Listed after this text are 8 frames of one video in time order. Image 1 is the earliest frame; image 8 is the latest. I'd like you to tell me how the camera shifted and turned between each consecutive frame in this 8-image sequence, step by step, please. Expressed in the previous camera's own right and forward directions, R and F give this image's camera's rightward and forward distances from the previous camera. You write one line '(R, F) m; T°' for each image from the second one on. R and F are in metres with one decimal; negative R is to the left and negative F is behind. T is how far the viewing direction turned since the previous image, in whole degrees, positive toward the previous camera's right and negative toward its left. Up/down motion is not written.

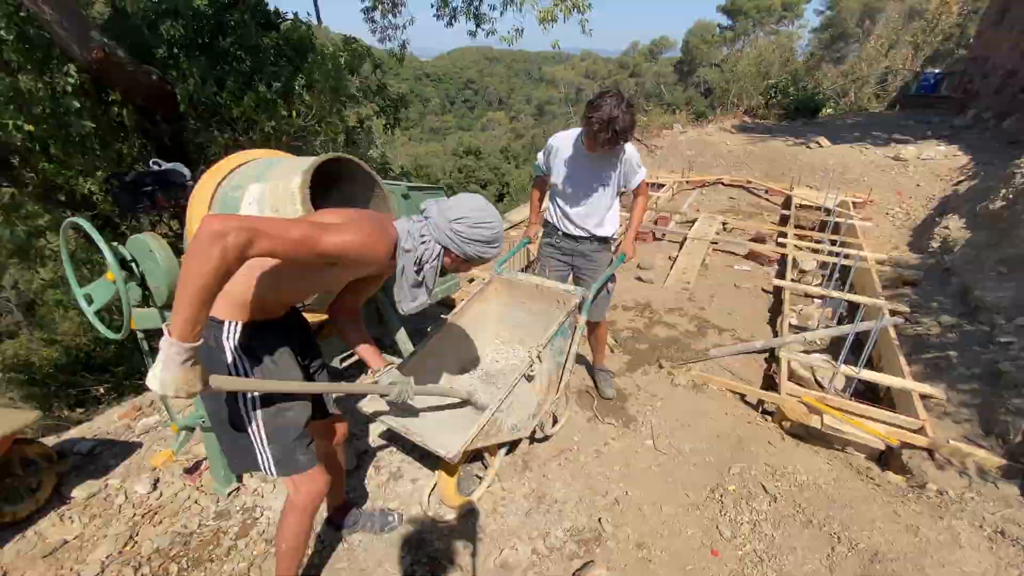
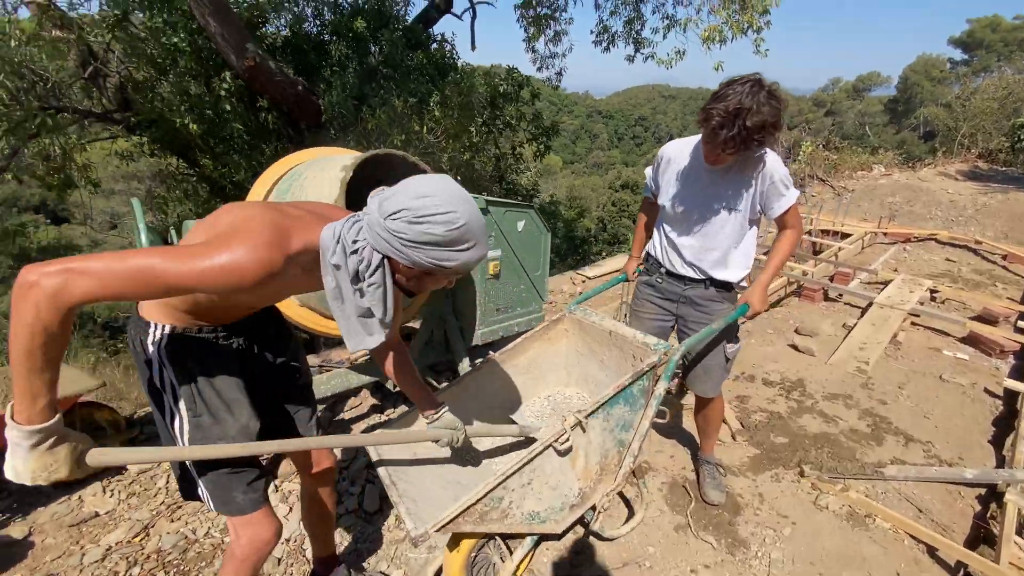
(+0.4, +0.7) m; -18°
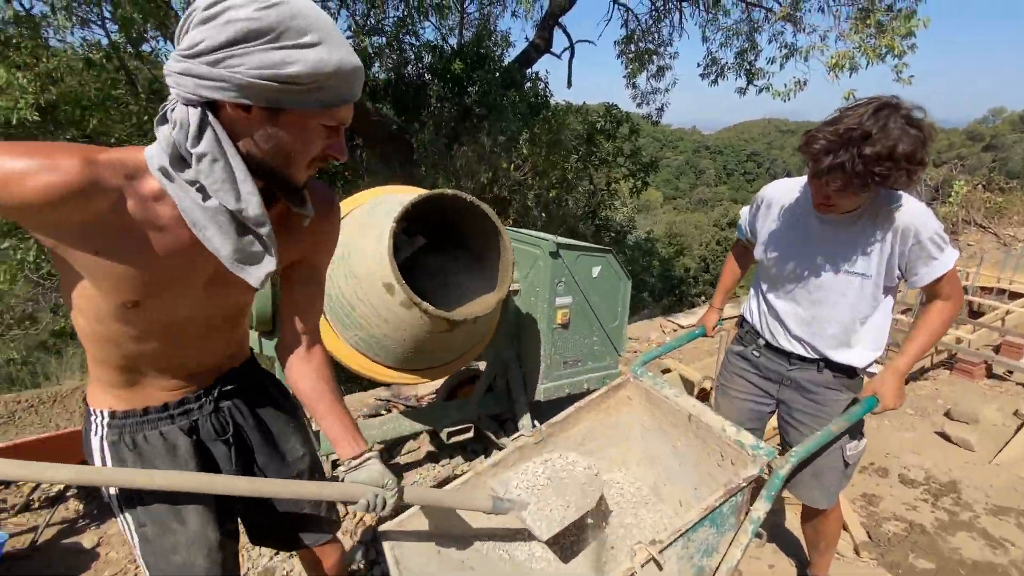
(+0.1, +0.3) m; -11°
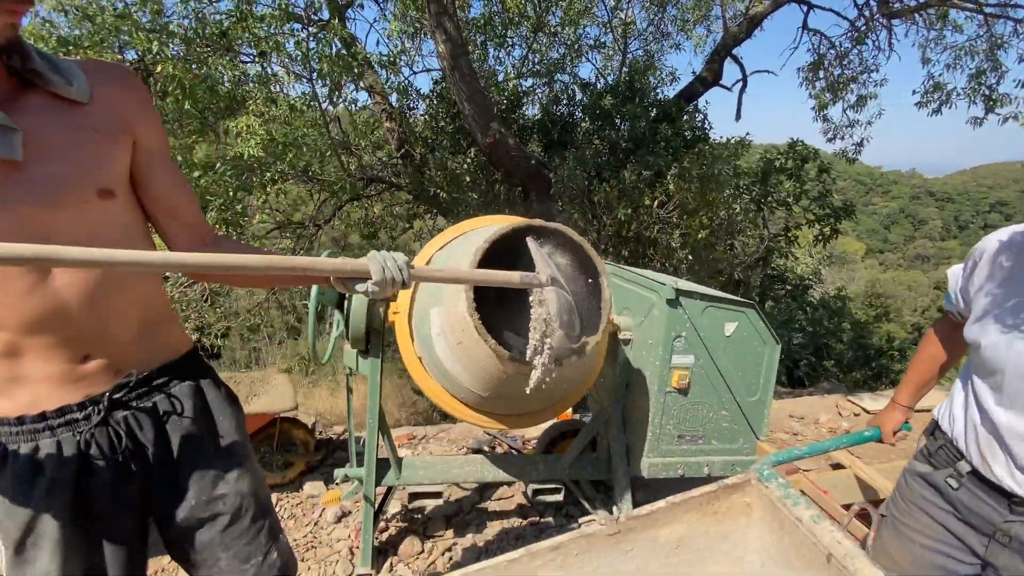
(+0.2, +0.3) m; -19°
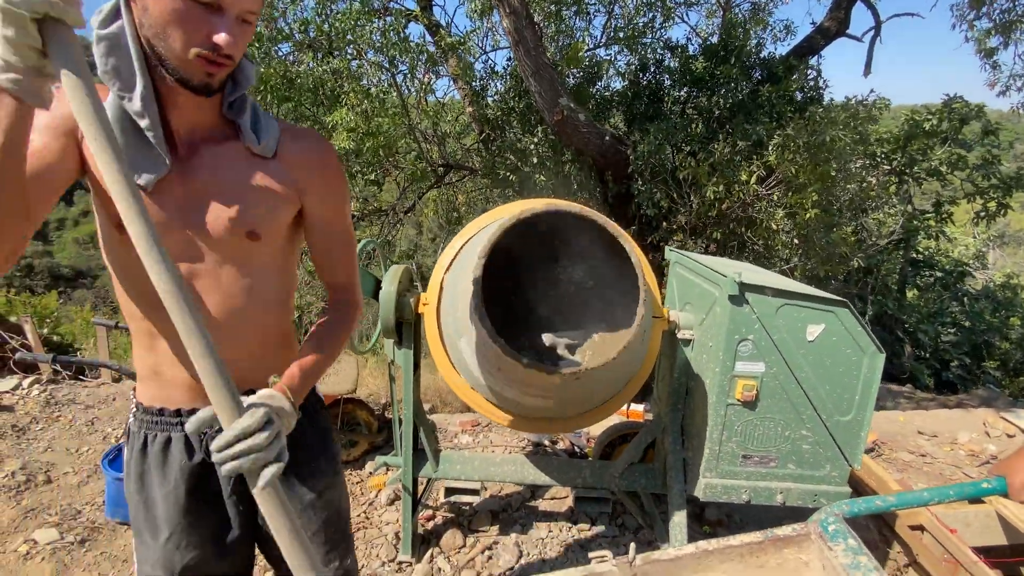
(+0.3, +0.2) m; -12°
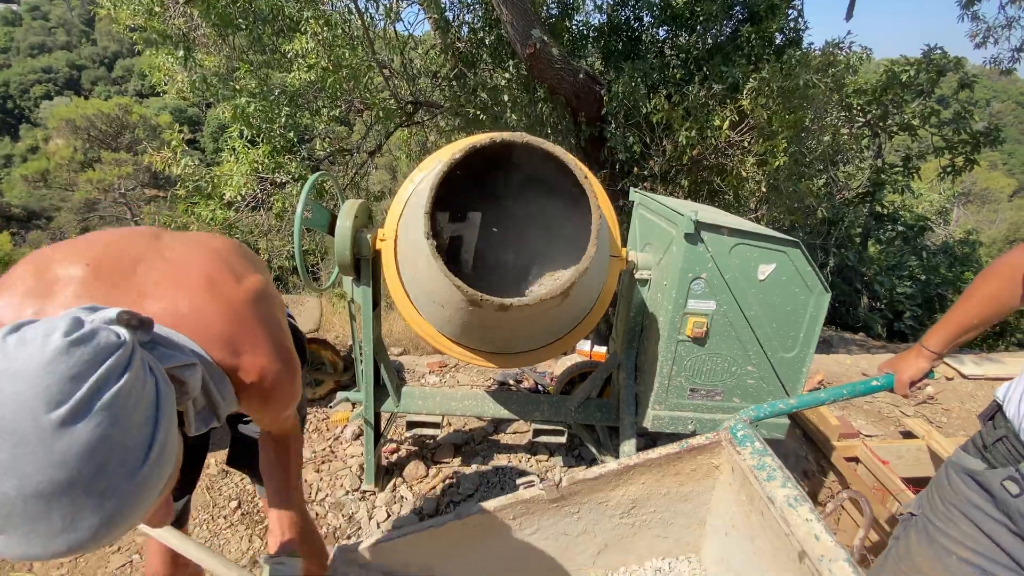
(+0.1, 0.0) m; +3°
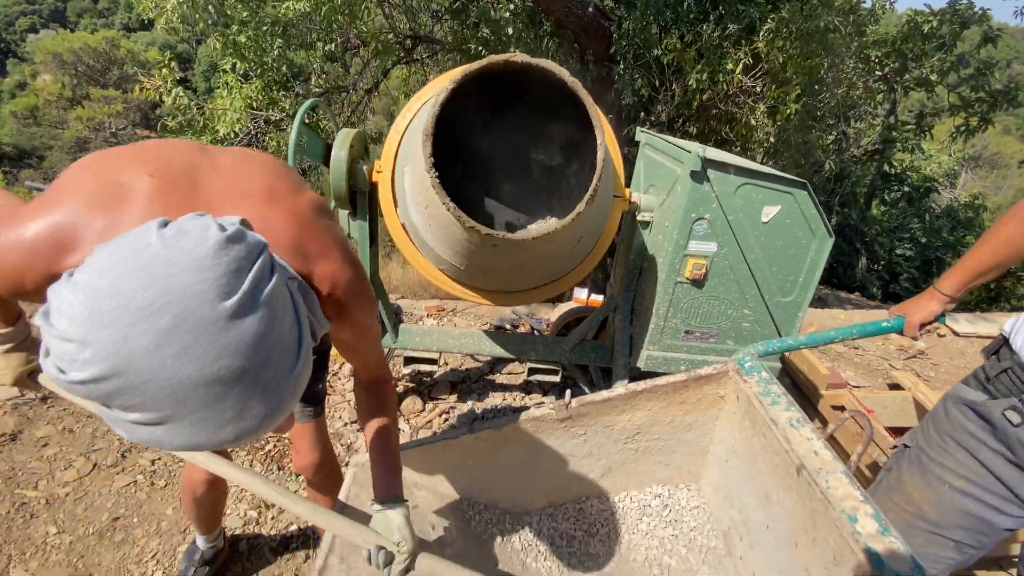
(0.0, 0.0) m; 0°
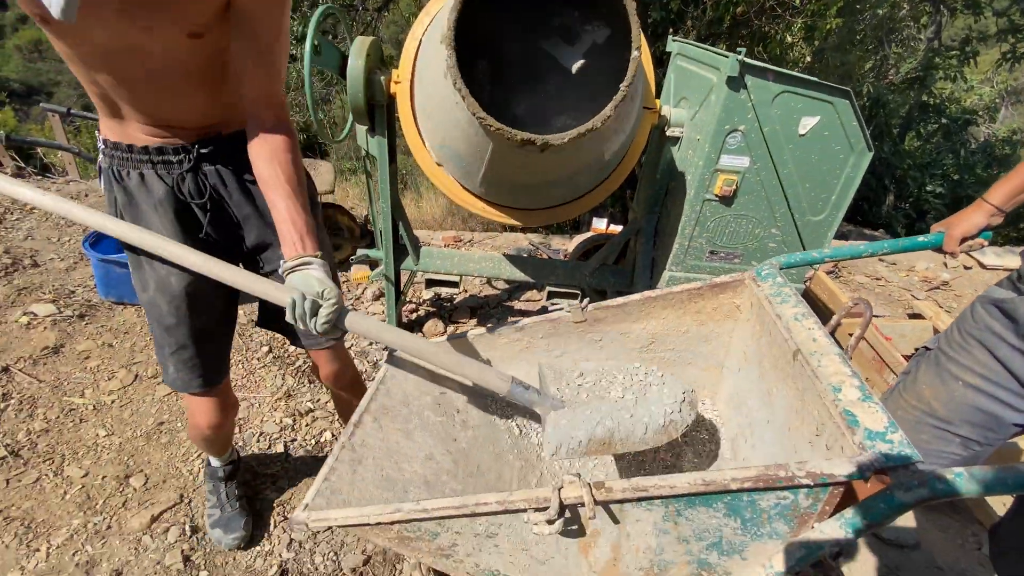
(-0.1, 0.0) m; -1°
